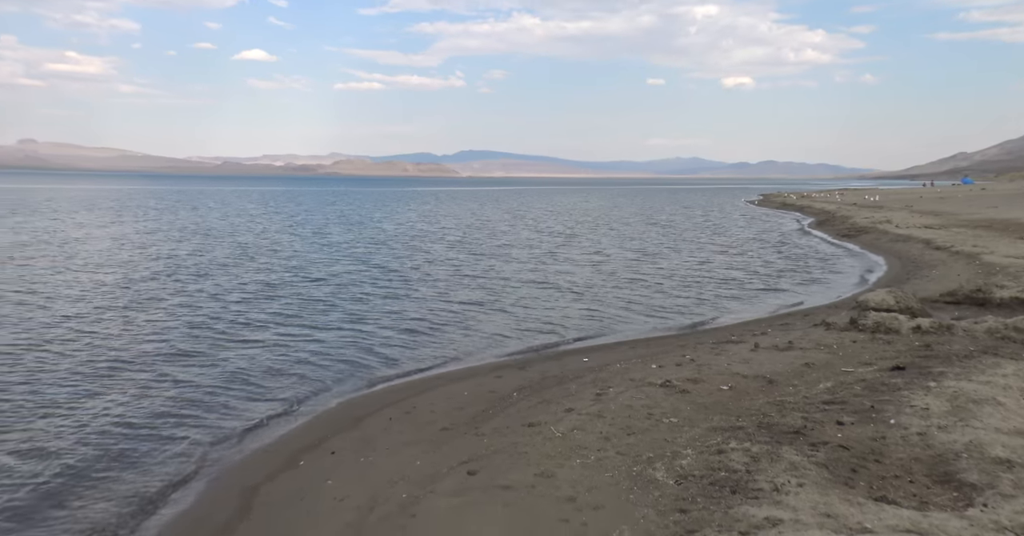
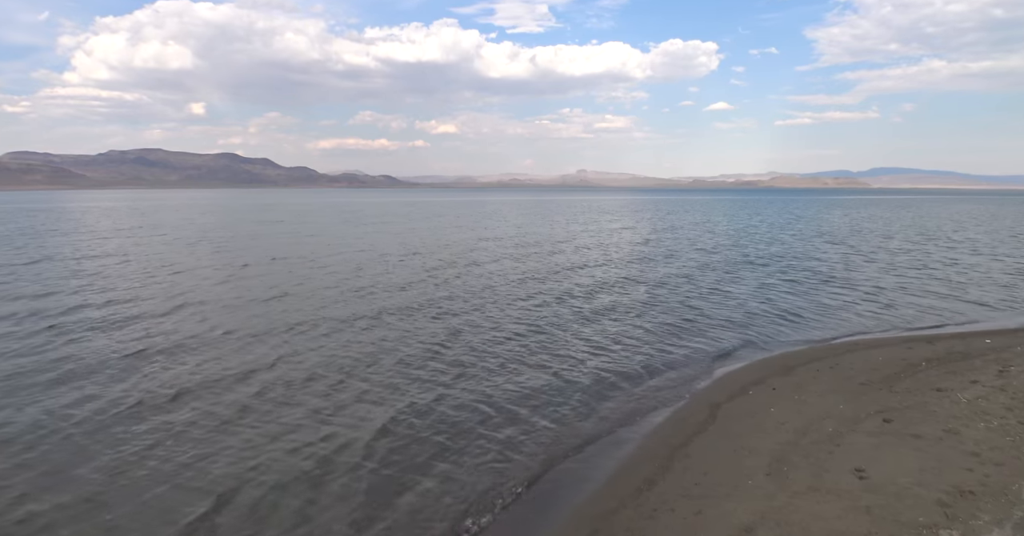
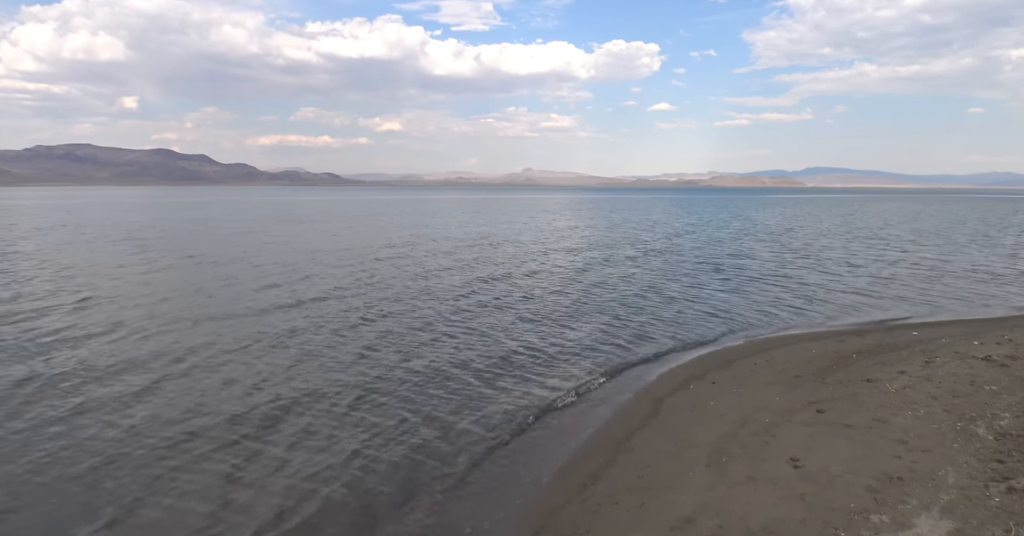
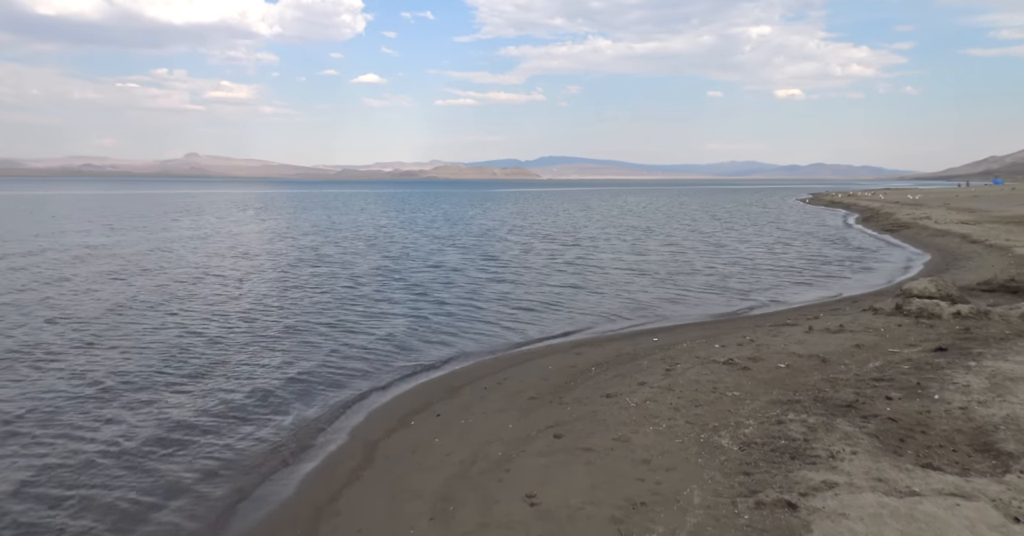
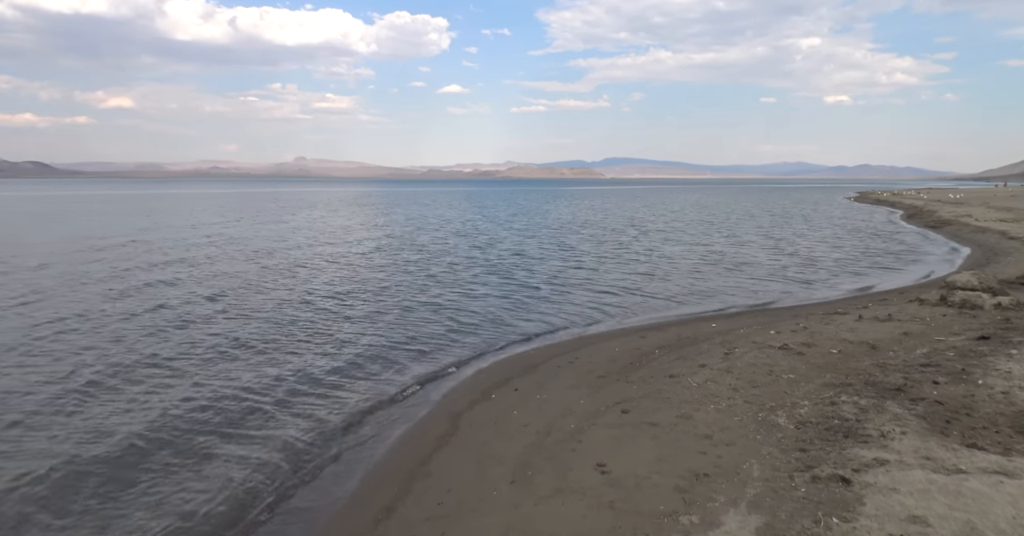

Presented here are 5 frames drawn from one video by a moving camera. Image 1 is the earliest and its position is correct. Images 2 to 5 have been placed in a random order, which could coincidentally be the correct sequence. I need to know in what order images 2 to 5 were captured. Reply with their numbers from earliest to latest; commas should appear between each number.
4, 5, 3, 2
